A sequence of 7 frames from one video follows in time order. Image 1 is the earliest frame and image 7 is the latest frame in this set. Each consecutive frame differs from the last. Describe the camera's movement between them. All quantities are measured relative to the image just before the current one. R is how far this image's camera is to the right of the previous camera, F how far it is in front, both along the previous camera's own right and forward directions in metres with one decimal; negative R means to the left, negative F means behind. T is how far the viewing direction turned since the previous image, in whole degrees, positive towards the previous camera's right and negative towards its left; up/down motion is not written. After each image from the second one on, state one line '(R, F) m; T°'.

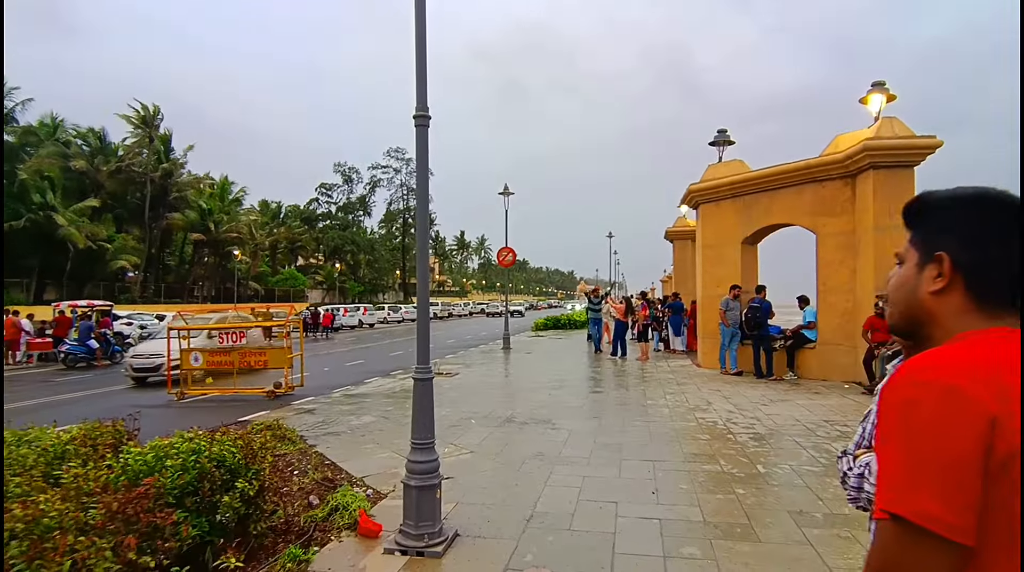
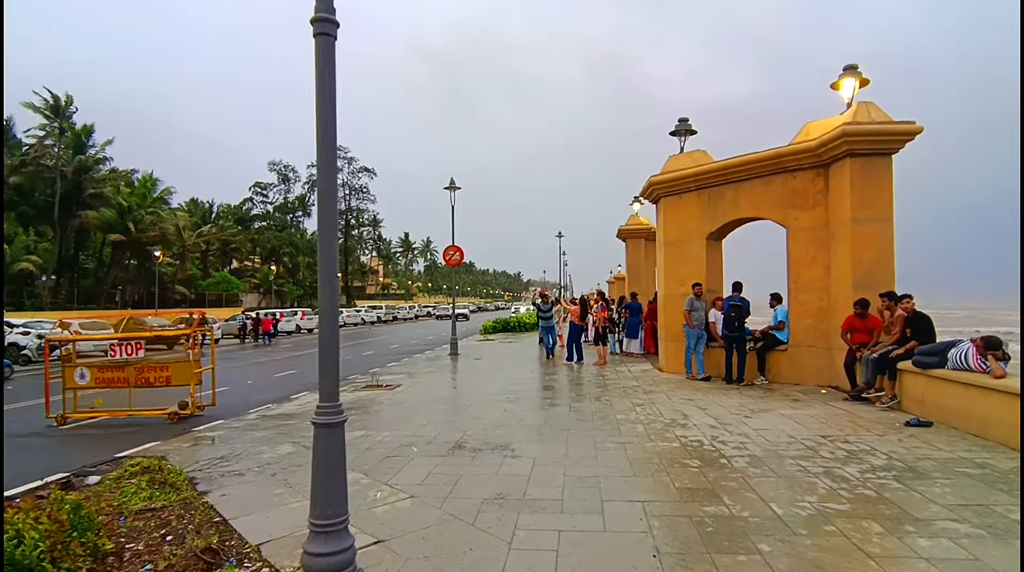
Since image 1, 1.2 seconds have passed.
(0.0, +1.3) m; +5°
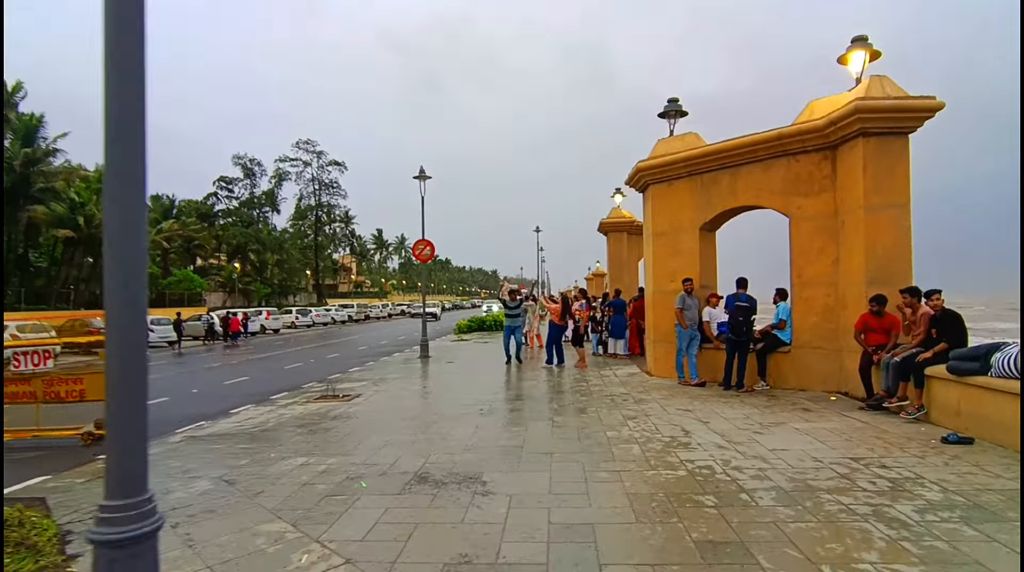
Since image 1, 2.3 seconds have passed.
(0.0, +1.2) m; +2°
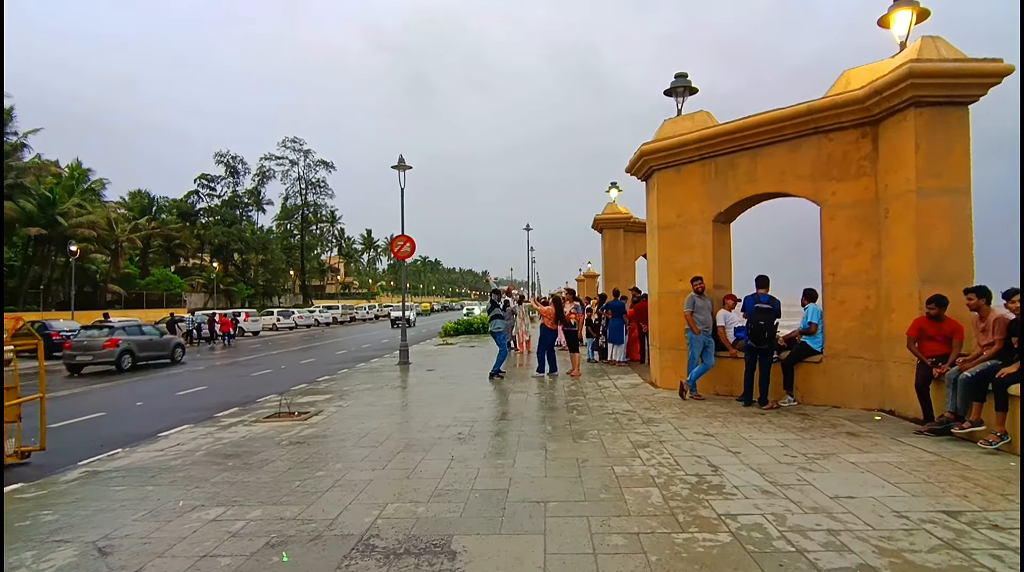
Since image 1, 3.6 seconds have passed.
(+0.1, +1.5) m; +1°
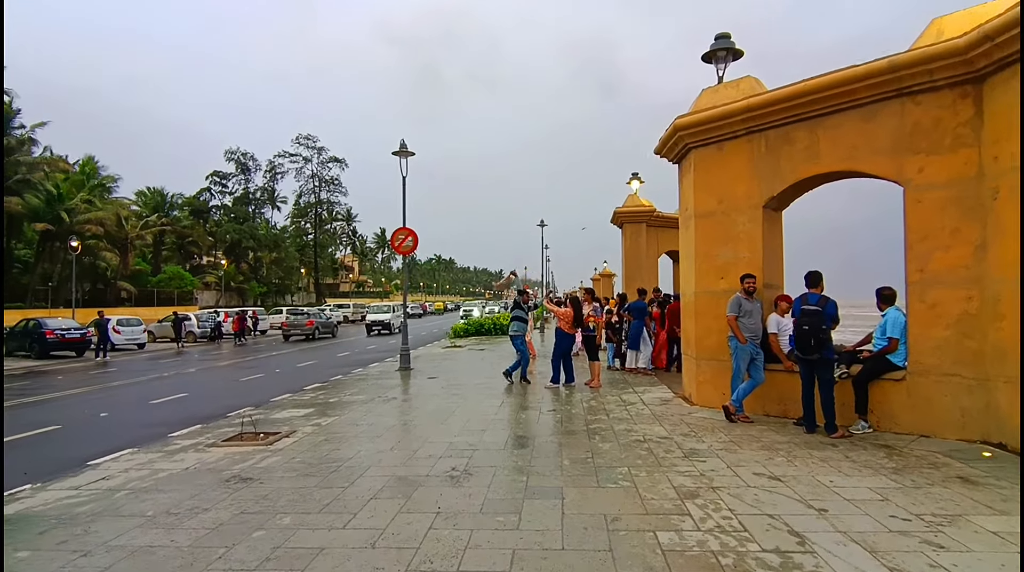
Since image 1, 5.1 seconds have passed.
(+0.1, +1.5) m; -1°
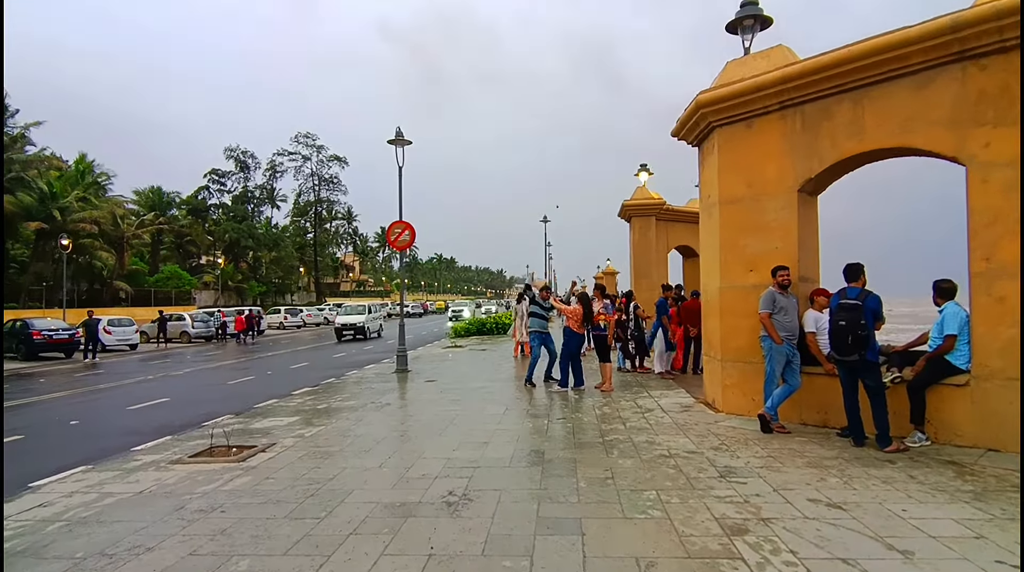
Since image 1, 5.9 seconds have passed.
(0.0, +0.9) m; 0°
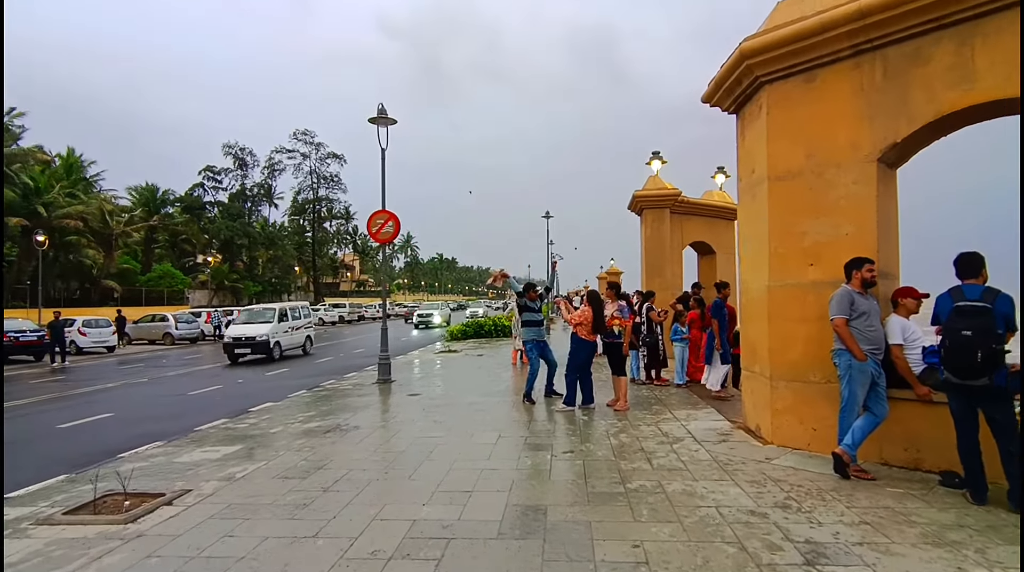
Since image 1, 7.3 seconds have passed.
(+0.1, +1.7) m; 0°
